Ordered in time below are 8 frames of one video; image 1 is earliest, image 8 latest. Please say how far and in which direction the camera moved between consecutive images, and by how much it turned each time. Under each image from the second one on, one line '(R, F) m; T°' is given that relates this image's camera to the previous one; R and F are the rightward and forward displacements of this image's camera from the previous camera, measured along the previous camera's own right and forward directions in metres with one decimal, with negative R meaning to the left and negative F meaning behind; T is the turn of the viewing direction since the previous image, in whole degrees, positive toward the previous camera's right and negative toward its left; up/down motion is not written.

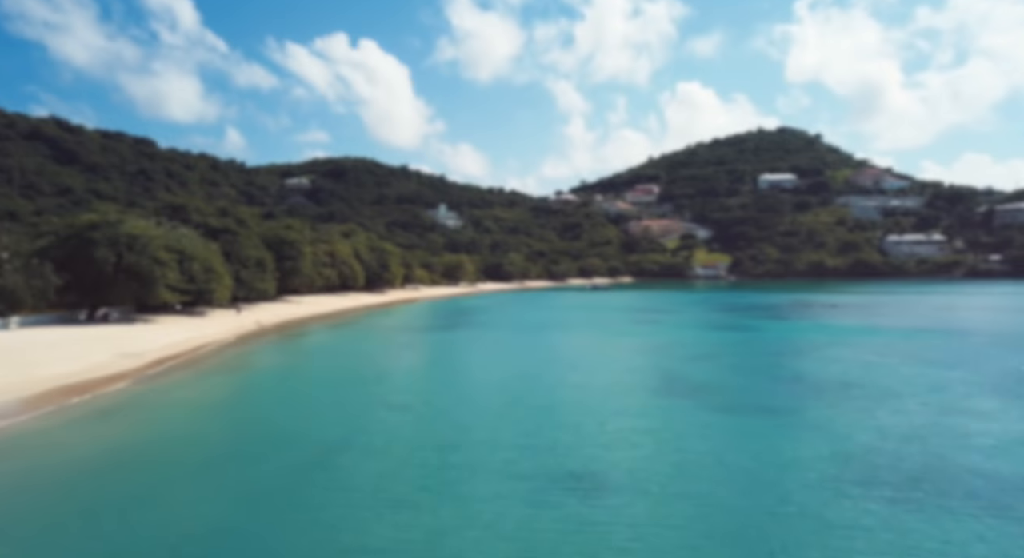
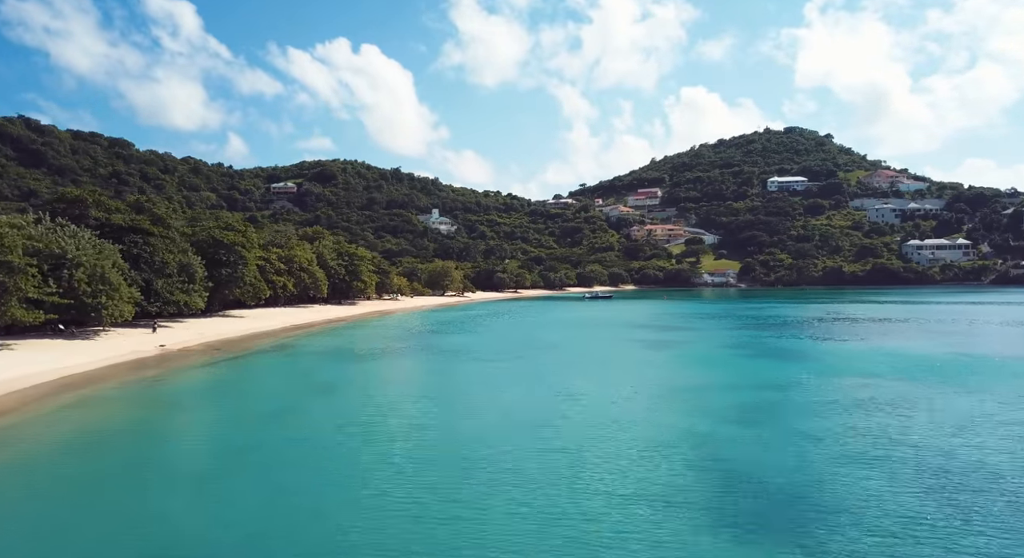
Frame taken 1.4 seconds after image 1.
(+1.6, +10.4) m; 0°
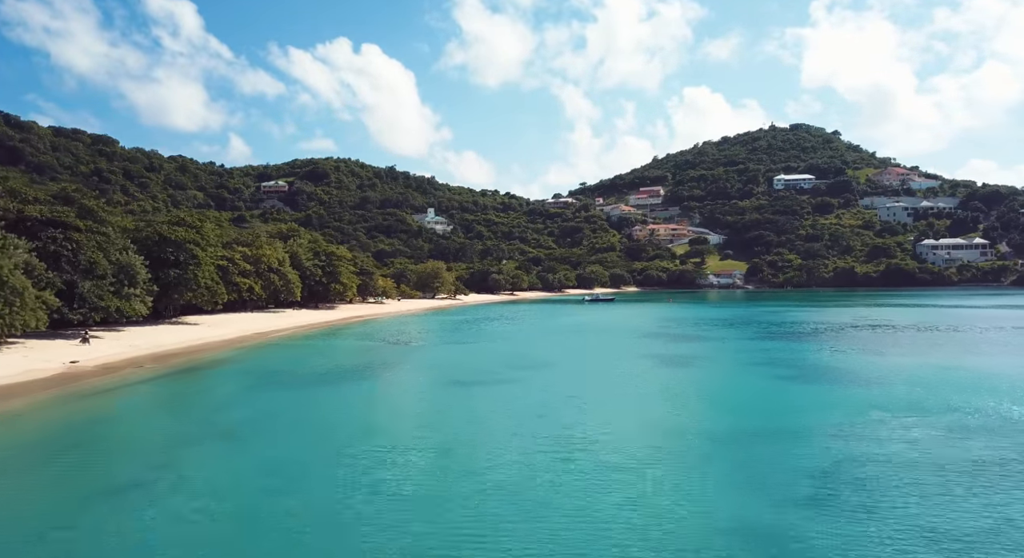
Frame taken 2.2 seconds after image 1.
(+0.8, +6.4) m; 0°
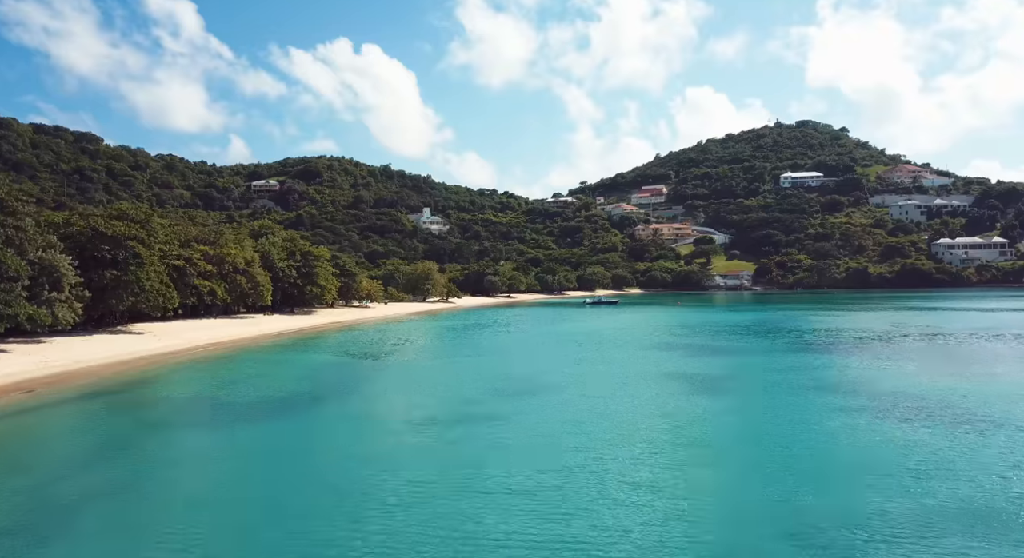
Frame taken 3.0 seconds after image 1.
(+0.5, +6.2) m; 0°
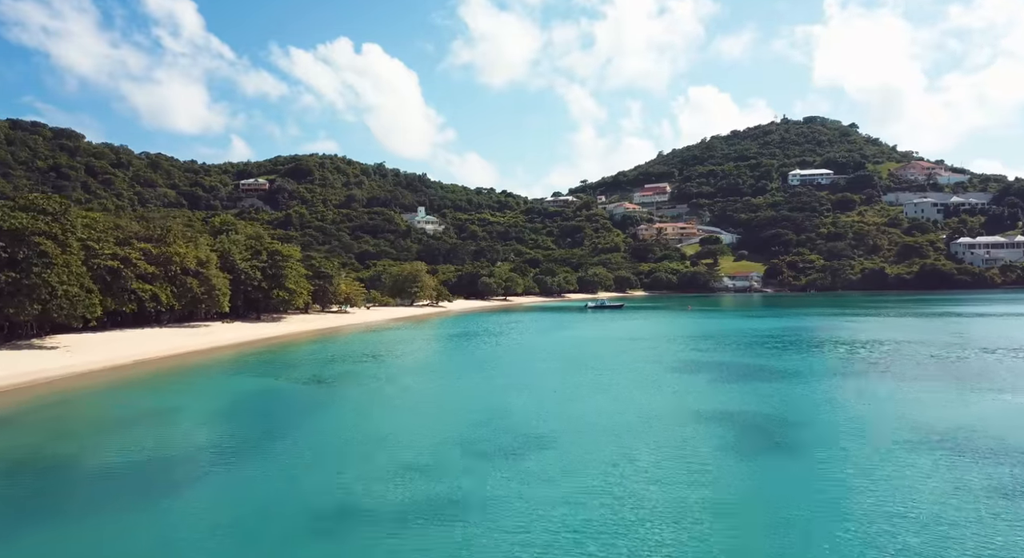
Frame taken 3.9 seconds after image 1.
(+0.6, +7.0) m; 0°
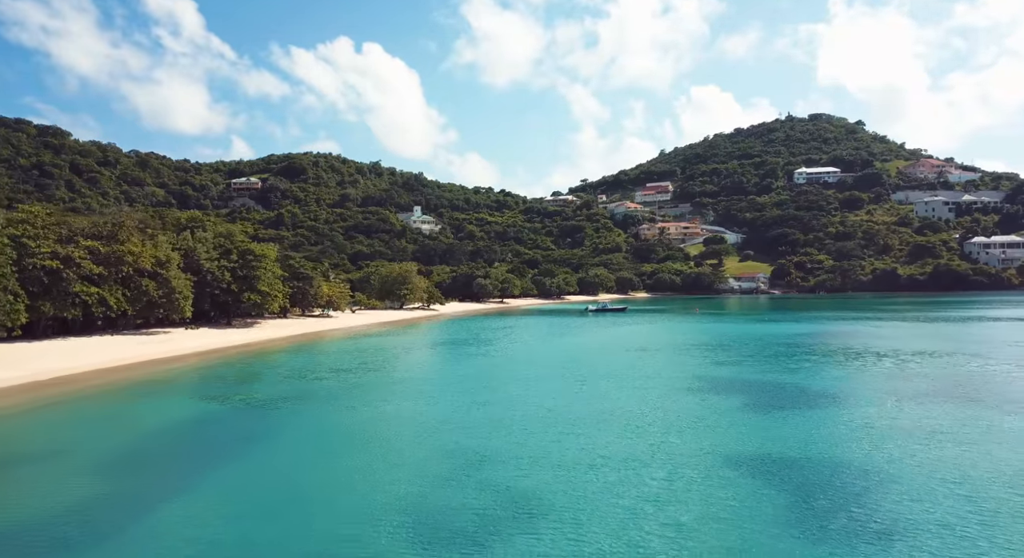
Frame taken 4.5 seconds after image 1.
(+0.5, +4.7) m; 0°
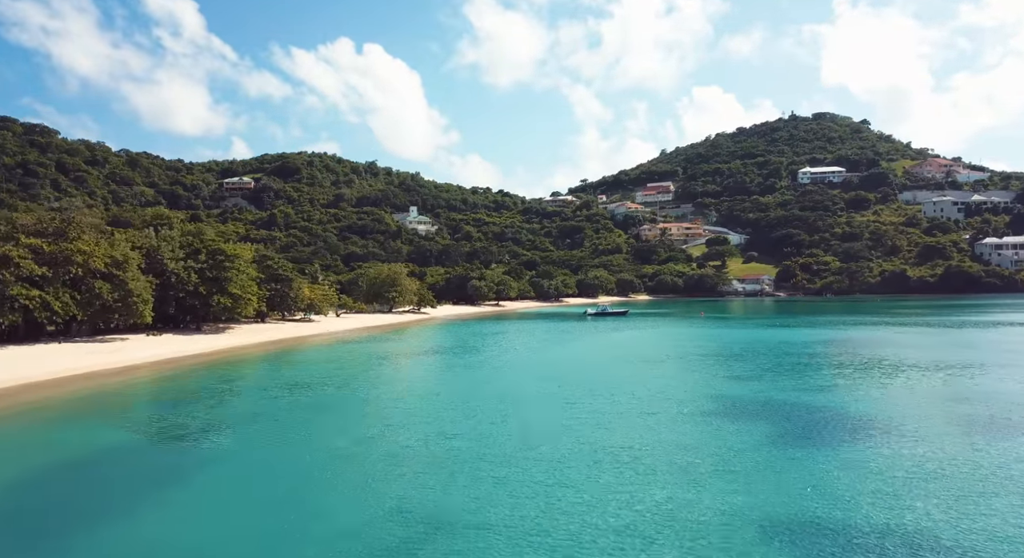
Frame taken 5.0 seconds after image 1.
(+0.6, +3.8) m; 0°
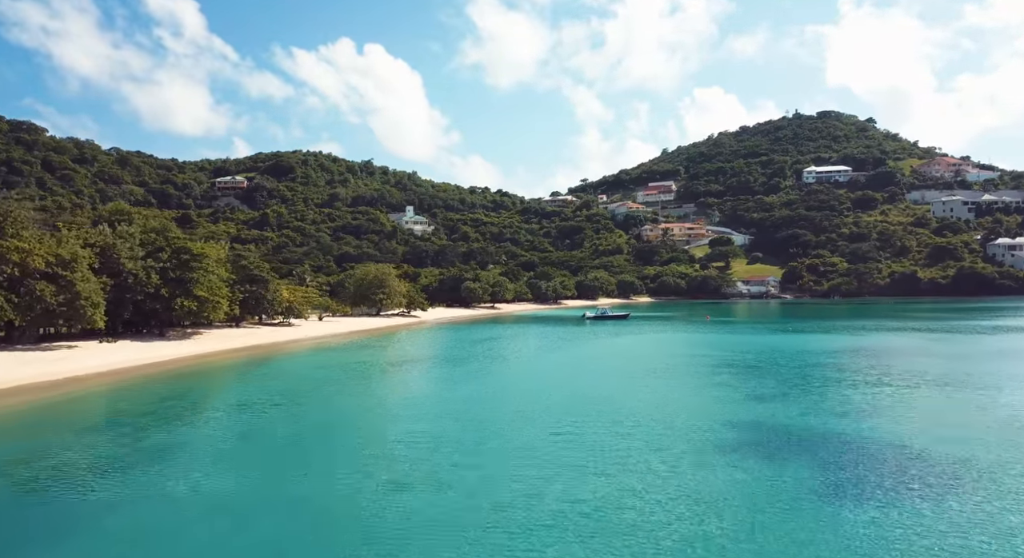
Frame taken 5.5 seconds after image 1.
(+0.6, +3.8) m; 0°
